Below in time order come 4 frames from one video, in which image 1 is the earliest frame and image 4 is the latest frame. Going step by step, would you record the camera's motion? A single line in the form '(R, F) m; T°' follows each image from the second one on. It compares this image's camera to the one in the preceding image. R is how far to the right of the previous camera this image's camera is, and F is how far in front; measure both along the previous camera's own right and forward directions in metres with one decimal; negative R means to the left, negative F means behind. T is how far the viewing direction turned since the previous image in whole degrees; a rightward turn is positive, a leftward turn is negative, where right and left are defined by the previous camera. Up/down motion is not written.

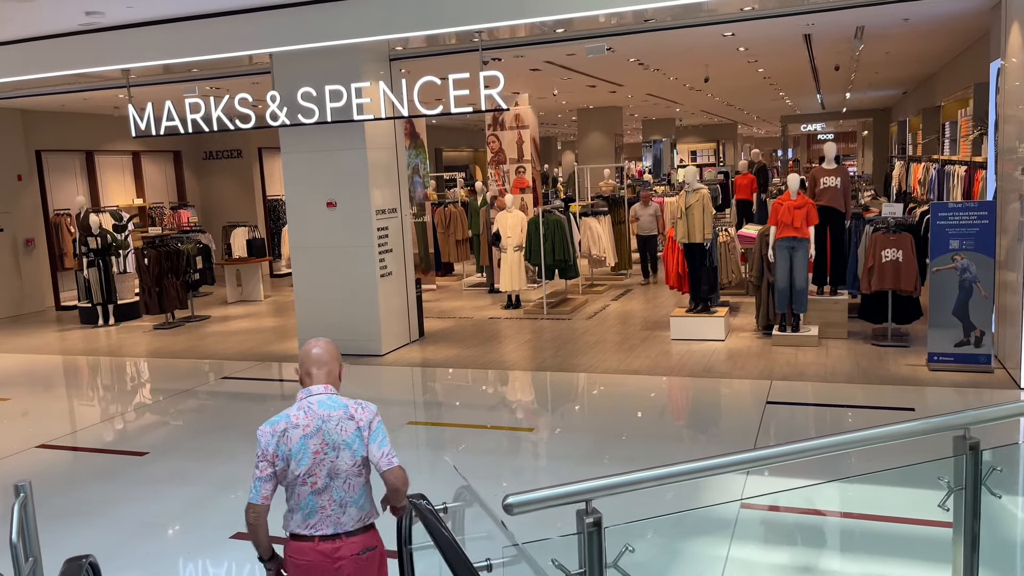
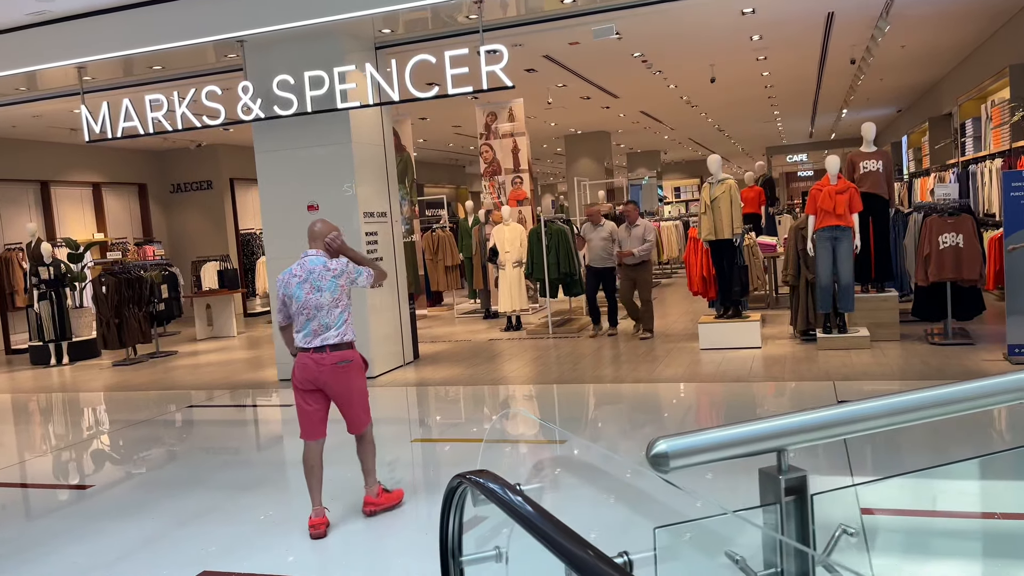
(-0.3, +0.9) m; +2°
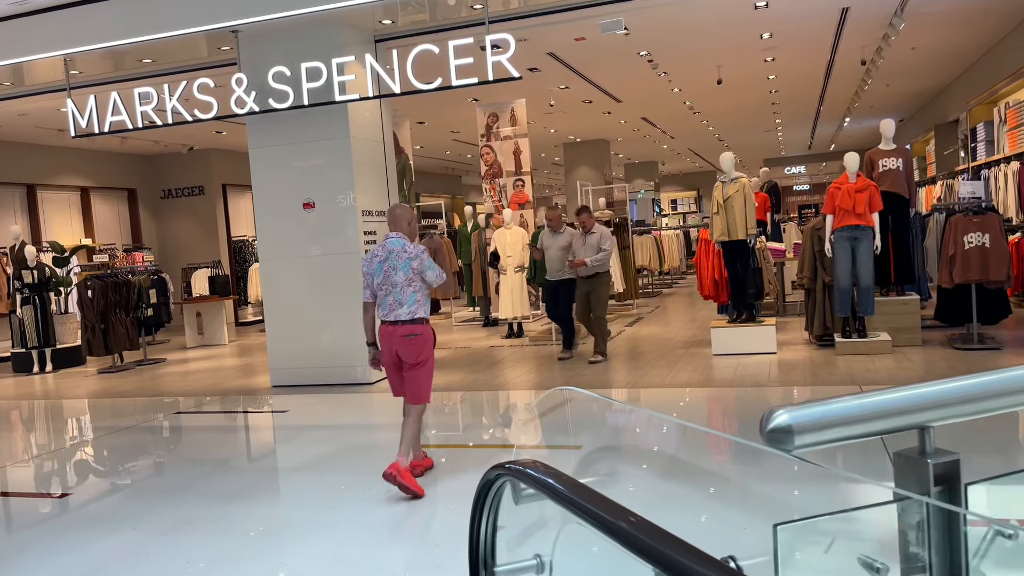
(-0.1, +0.3) m; +1°
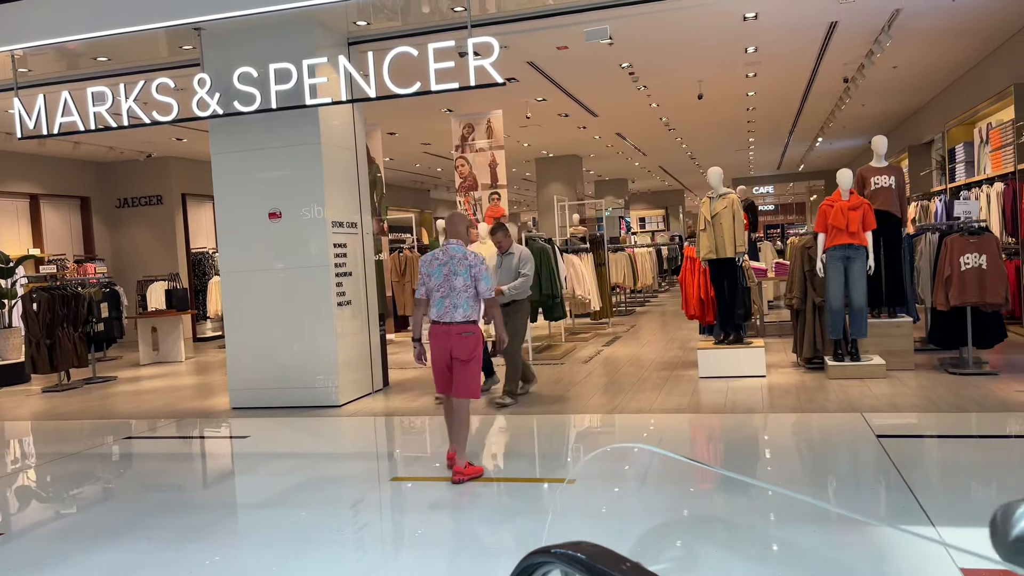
(-0.1, +0.3) m; +3°
